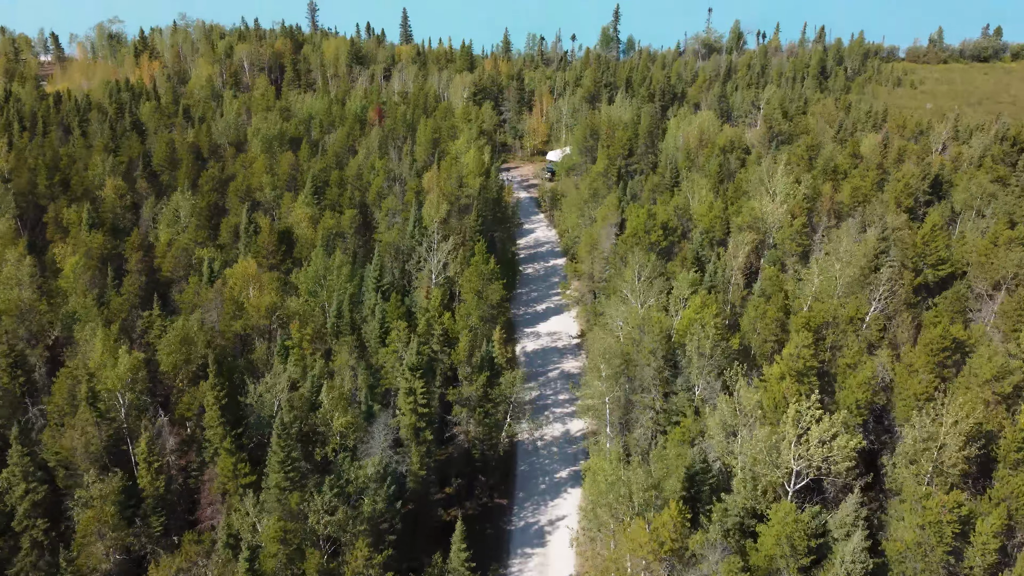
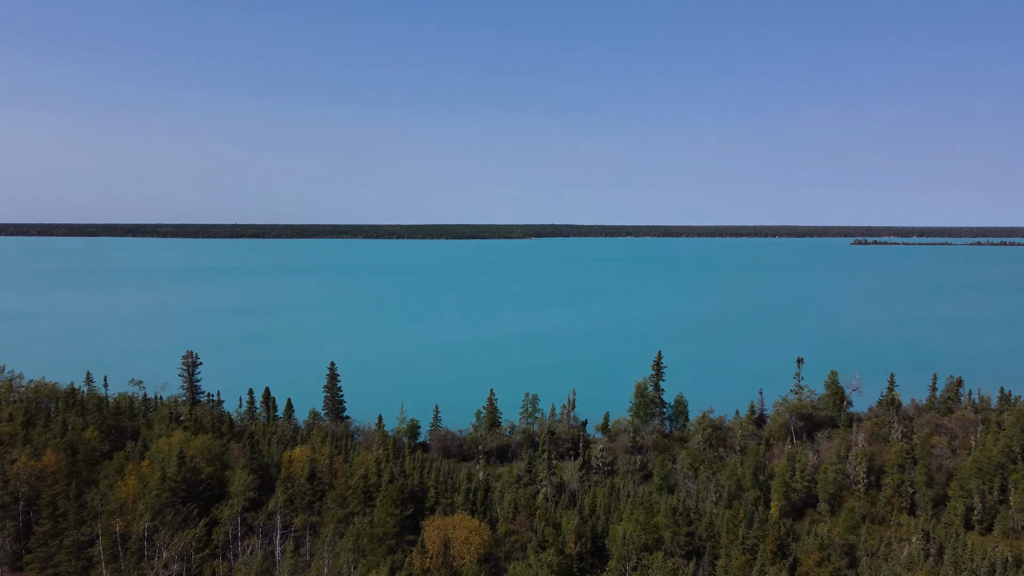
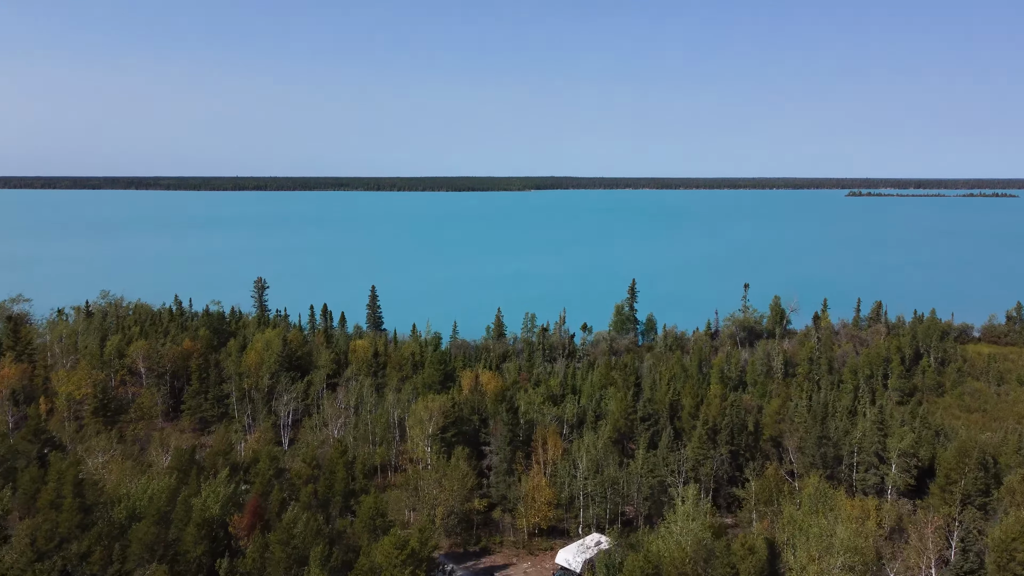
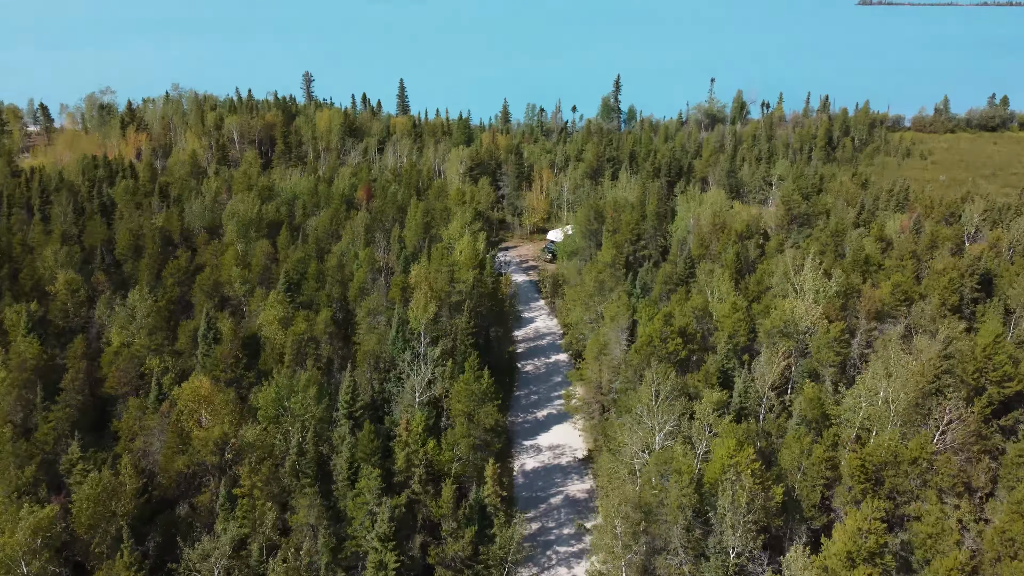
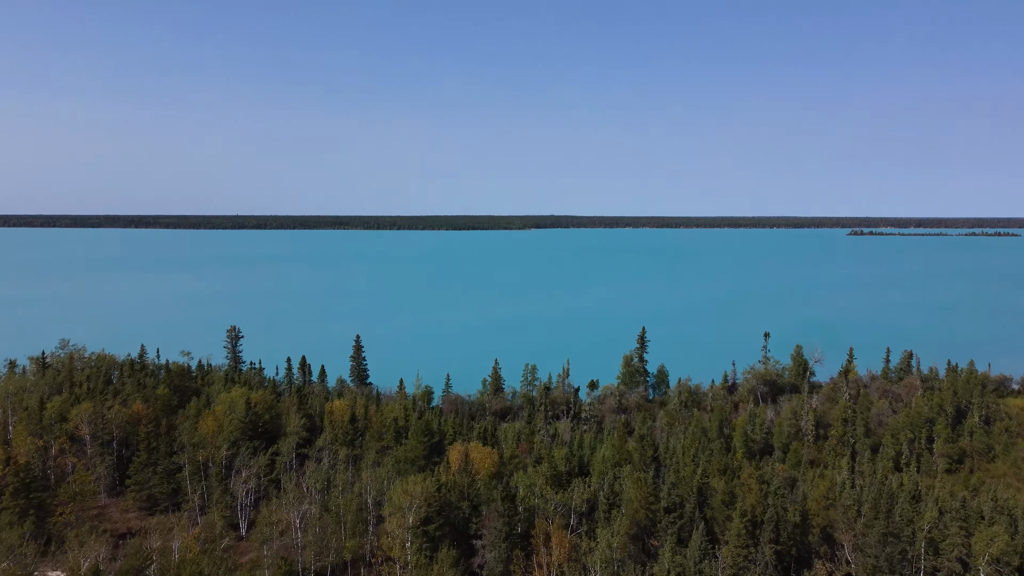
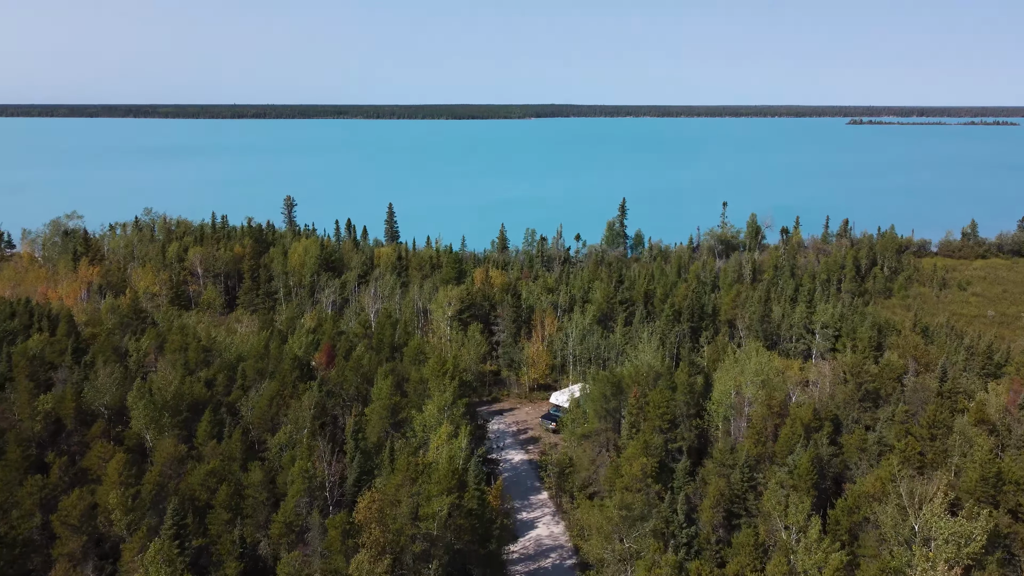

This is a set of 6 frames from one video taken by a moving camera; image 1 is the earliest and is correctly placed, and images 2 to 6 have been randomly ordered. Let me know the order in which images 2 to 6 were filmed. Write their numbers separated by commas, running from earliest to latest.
4, 6, 3, 5, 2
